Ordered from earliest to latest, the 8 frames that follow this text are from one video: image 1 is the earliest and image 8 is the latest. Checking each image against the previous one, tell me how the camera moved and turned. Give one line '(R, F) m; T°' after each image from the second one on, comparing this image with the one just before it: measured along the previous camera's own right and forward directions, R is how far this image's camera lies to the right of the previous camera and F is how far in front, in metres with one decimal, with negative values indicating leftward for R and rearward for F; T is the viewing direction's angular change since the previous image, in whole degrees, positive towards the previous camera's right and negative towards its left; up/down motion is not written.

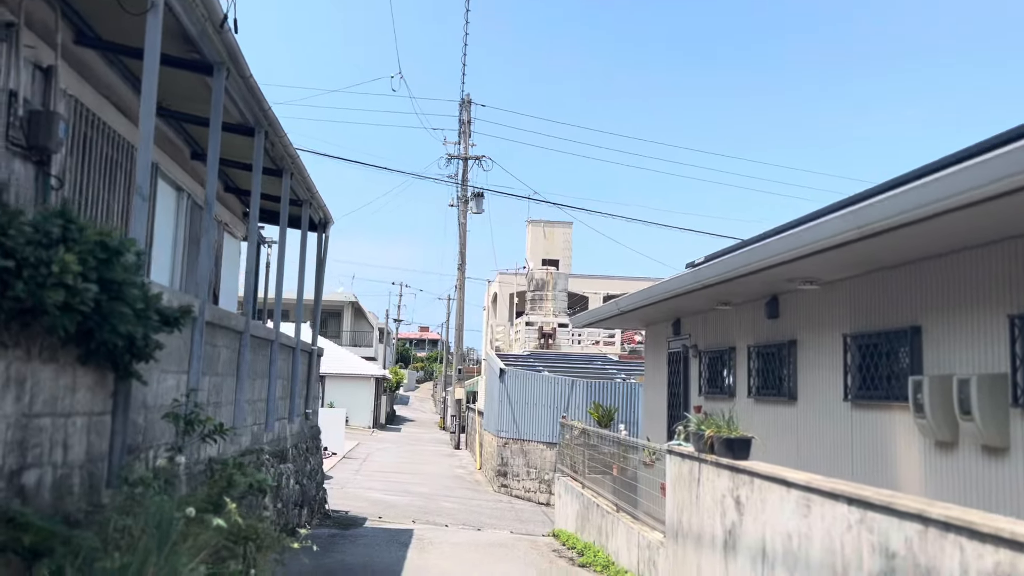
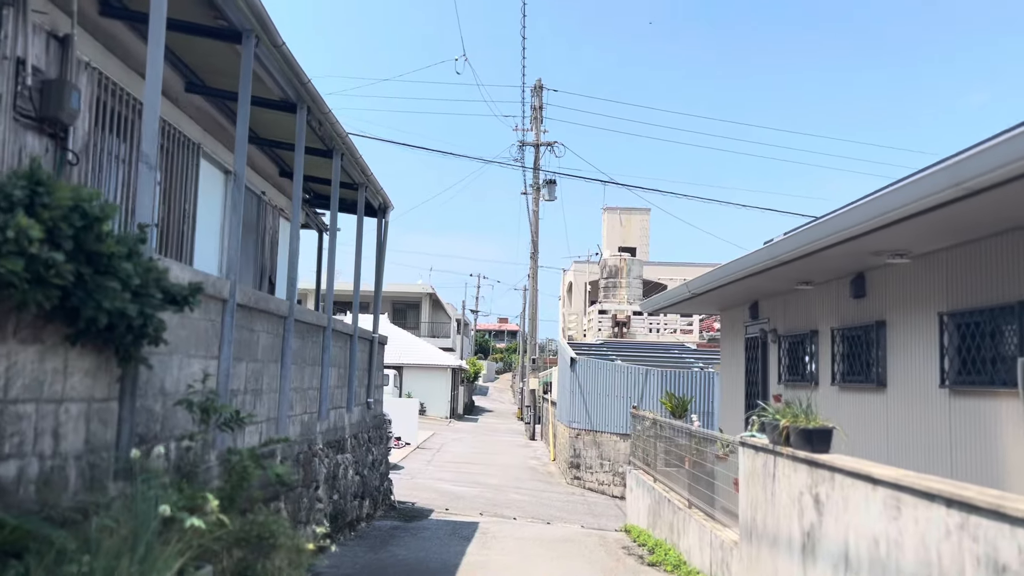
(+0.2, +0.5) m; -5°
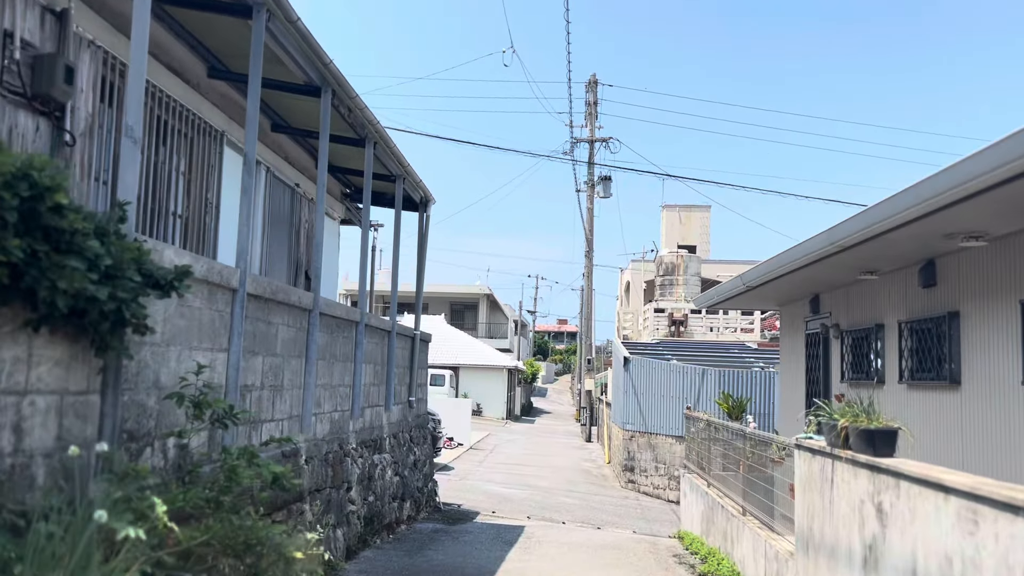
(+0.2, +0.4) m; -4°
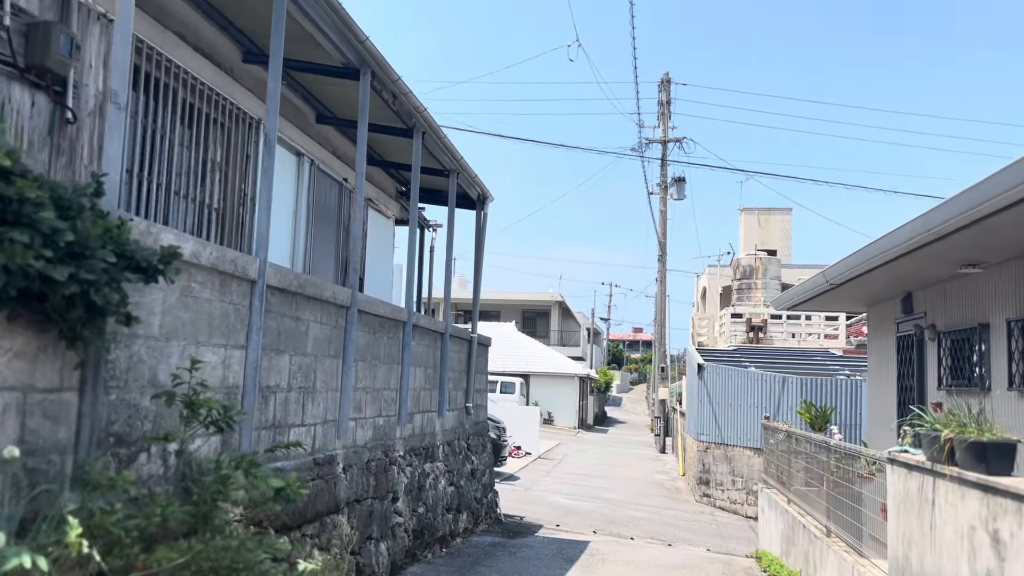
(+0.2, +0.6) m; -5°
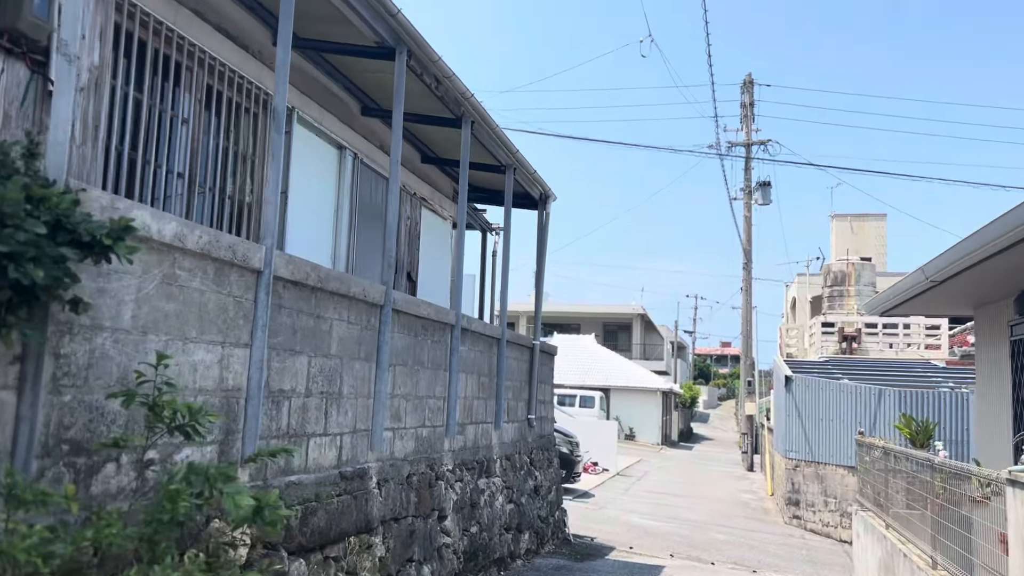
(+0.2, +0.6) m; -6°
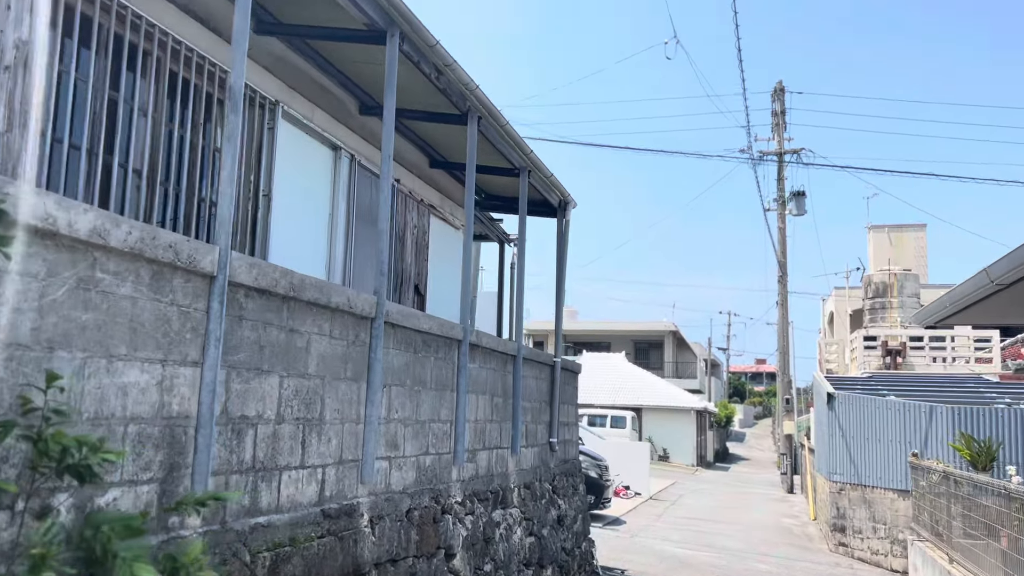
(+0.1, +0.7) m; -2°
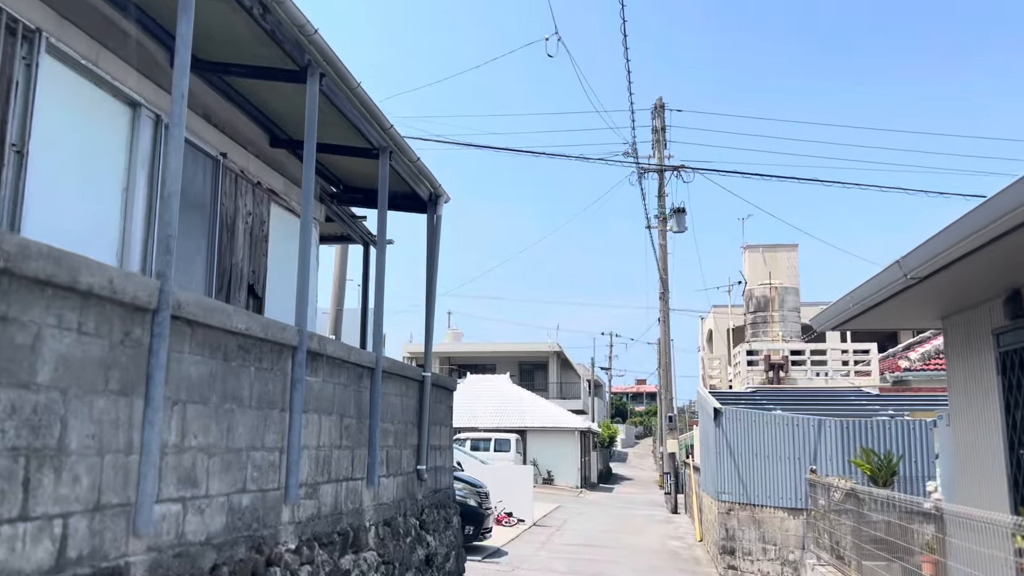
(+0.2, +1.1) m; +8°
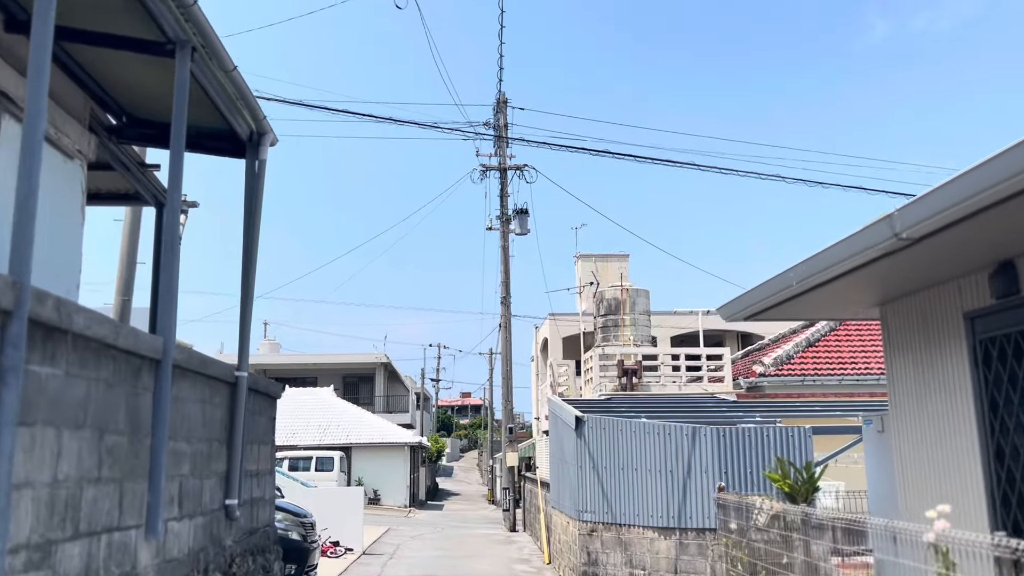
(-0.2, +1.8) m; +12°
